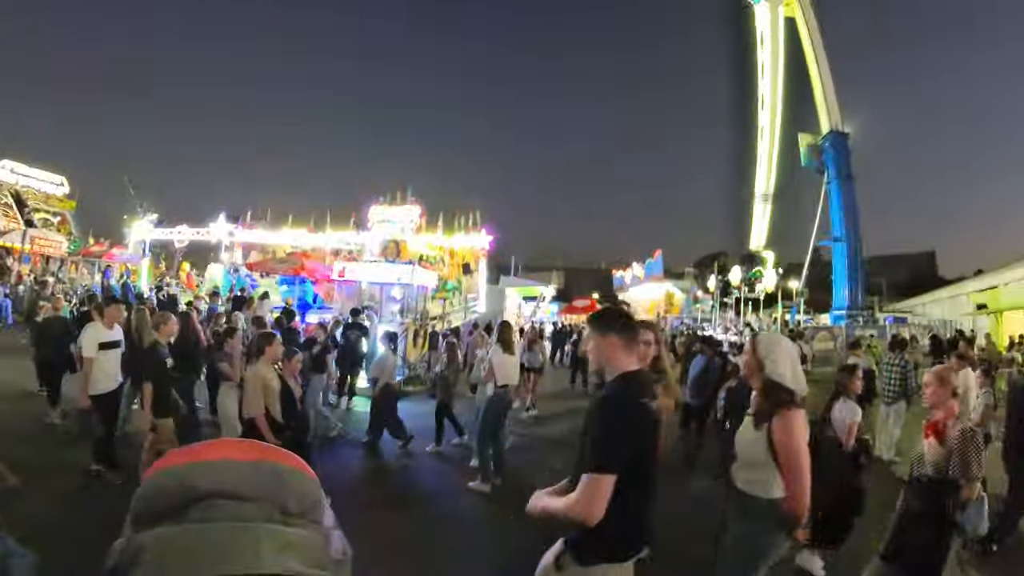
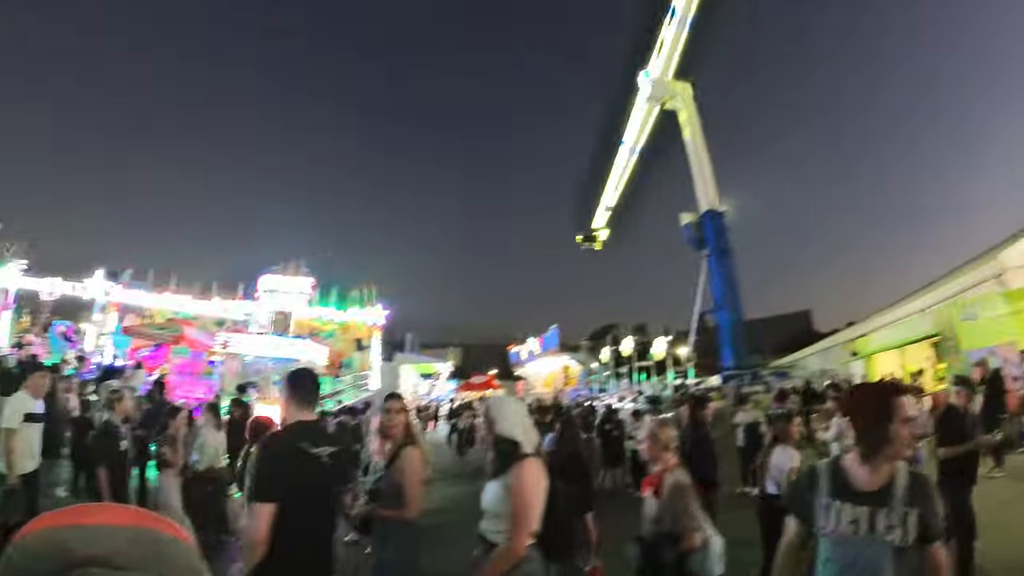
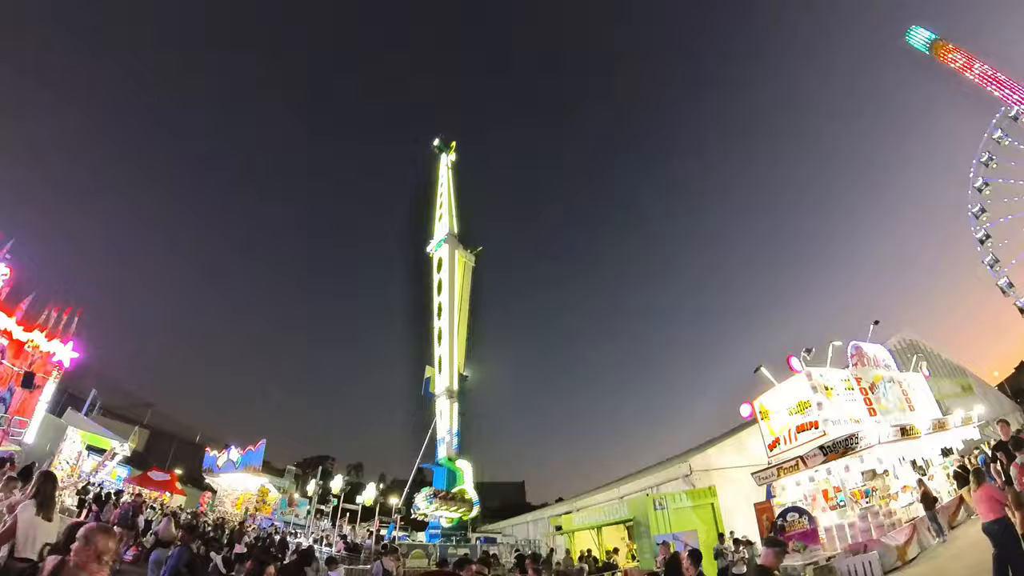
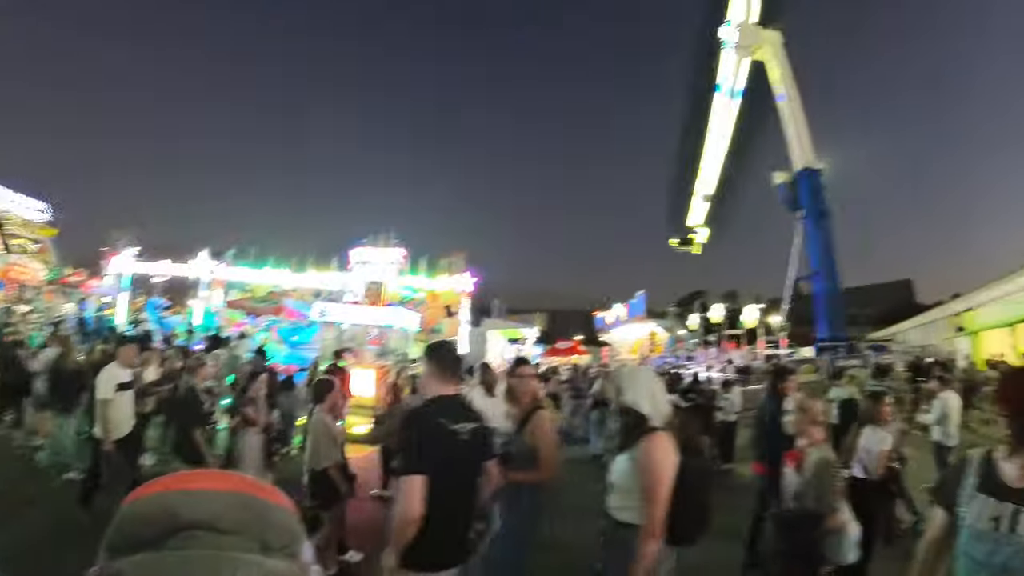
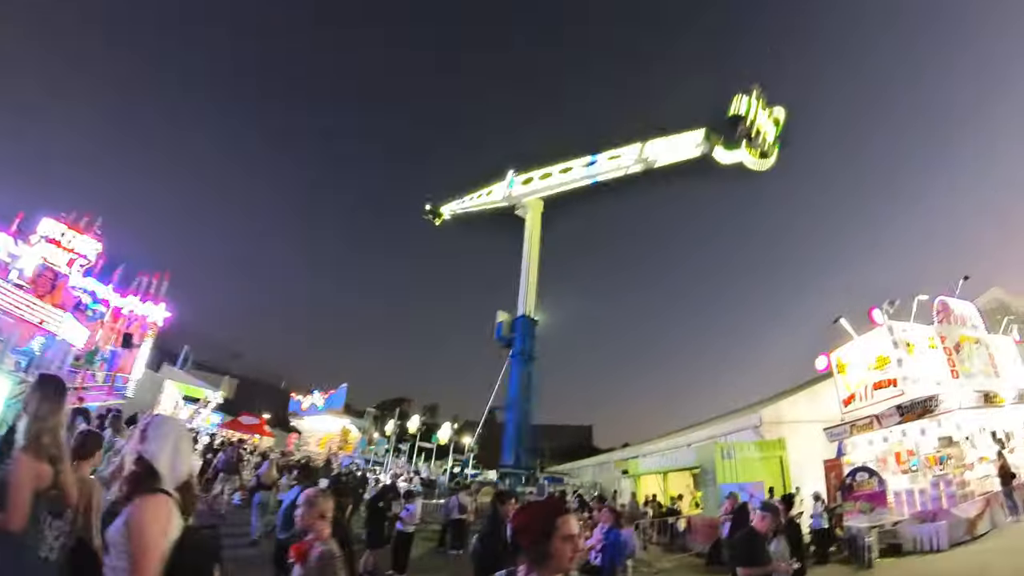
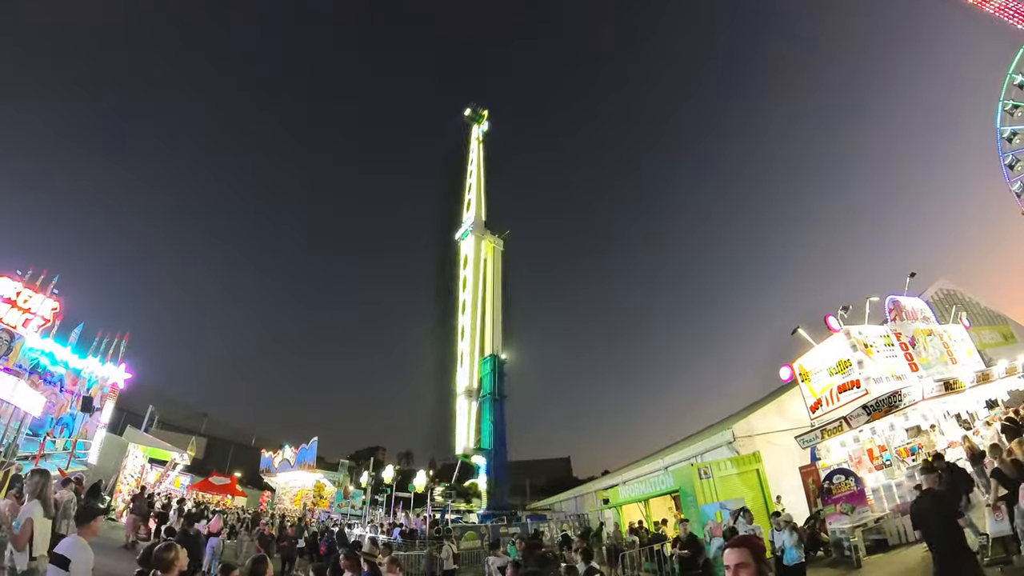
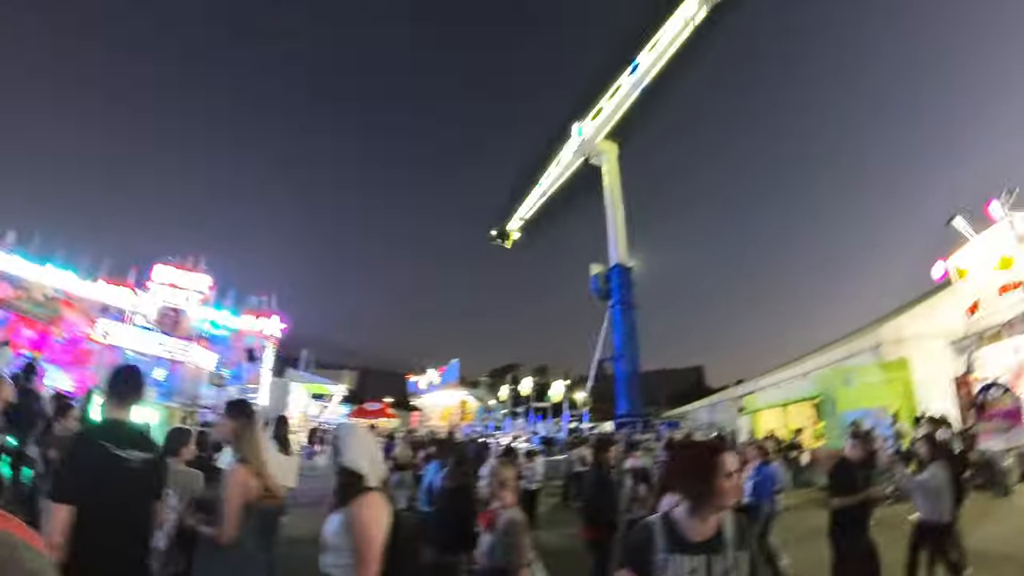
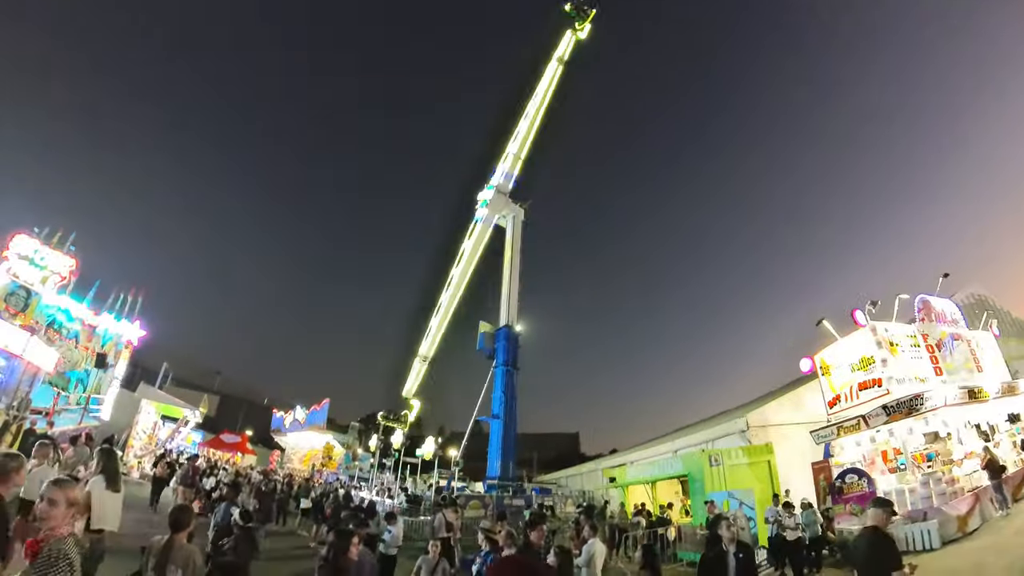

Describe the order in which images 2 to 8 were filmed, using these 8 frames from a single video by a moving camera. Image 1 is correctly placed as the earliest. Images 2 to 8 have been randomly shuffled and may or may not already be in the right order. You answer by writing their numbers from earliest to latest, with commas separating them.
4, 2, 7, 5, 3, 8, 6
